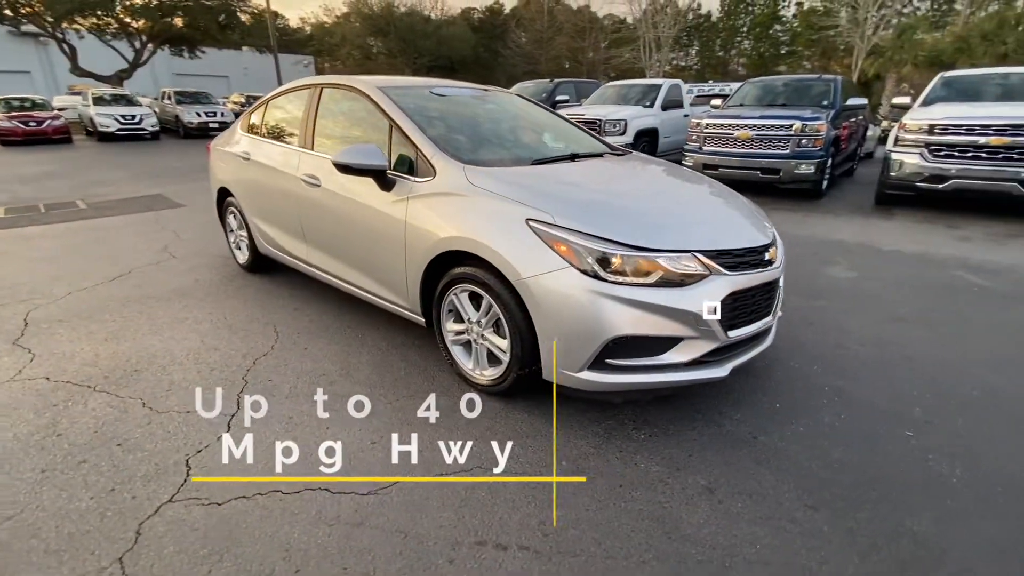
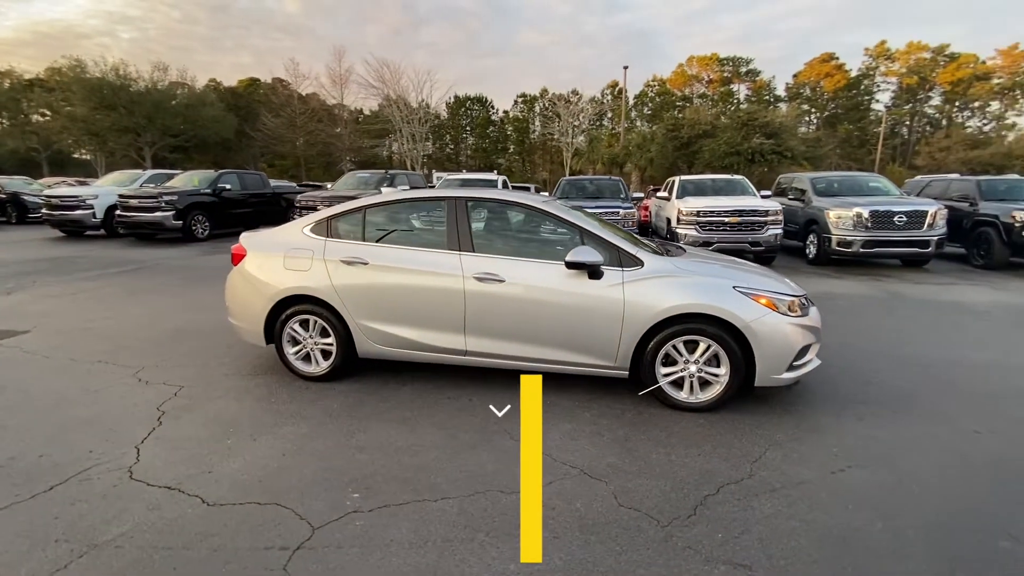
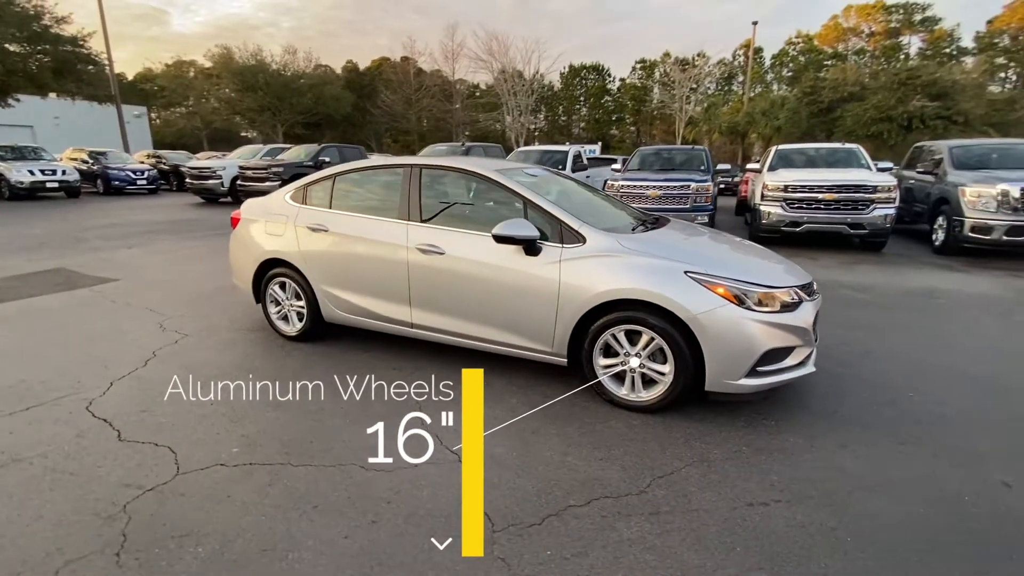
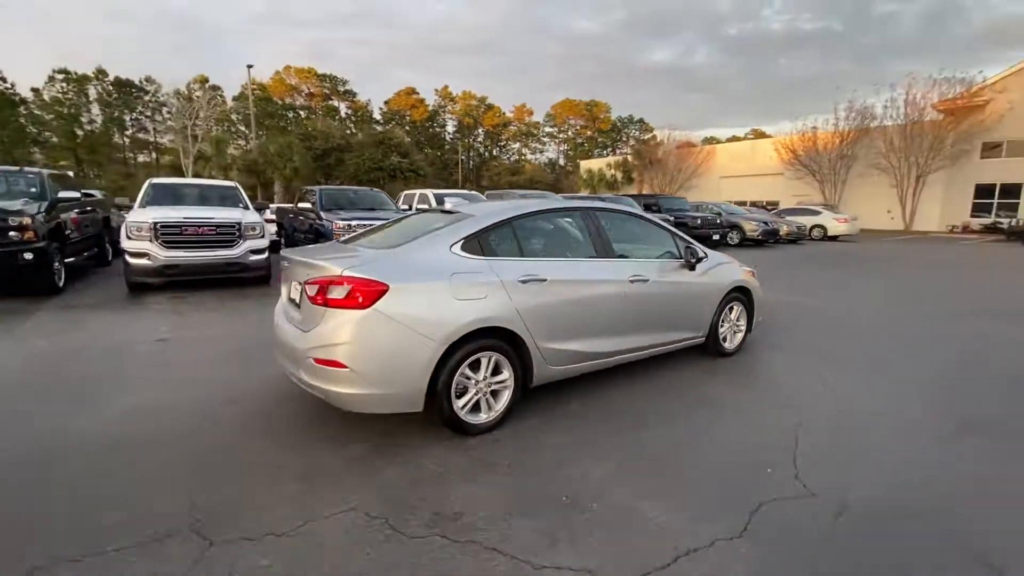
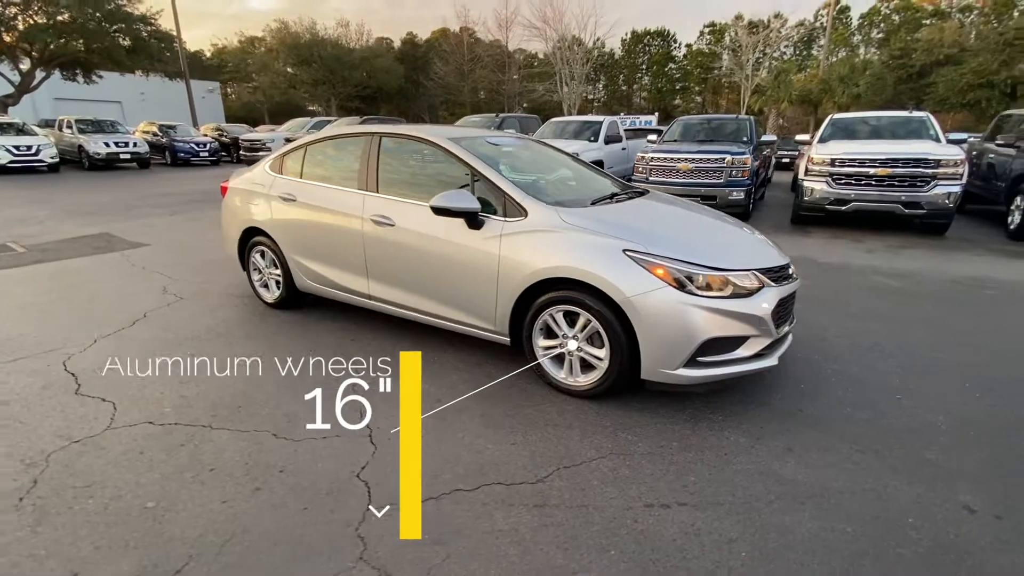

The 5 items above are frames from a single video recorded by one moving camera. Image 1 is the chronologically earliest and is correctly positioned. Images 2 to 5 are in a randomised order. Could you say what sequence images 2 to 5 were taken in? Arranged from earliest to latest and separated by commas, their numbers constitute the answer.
5, 3, 2, 4
